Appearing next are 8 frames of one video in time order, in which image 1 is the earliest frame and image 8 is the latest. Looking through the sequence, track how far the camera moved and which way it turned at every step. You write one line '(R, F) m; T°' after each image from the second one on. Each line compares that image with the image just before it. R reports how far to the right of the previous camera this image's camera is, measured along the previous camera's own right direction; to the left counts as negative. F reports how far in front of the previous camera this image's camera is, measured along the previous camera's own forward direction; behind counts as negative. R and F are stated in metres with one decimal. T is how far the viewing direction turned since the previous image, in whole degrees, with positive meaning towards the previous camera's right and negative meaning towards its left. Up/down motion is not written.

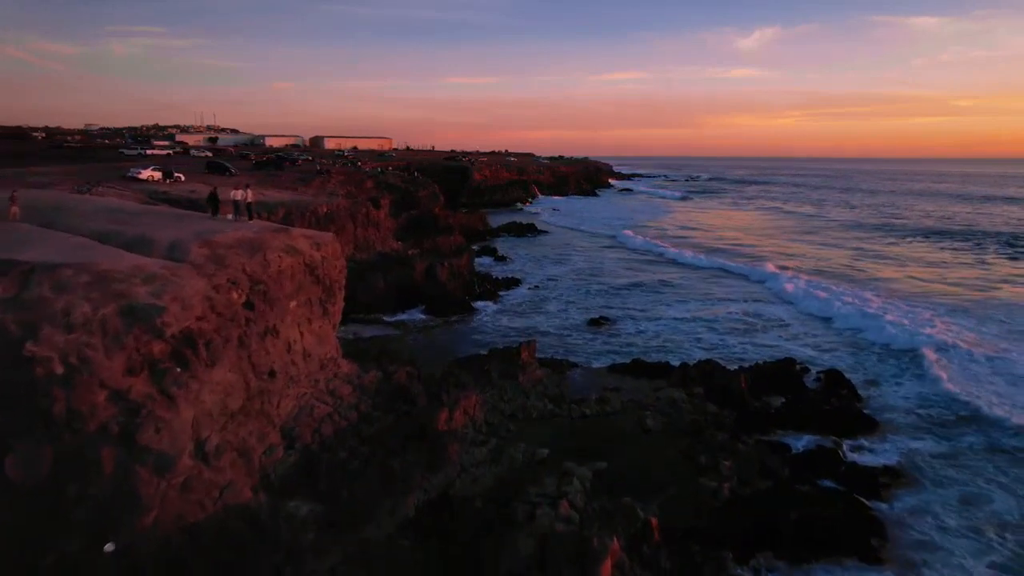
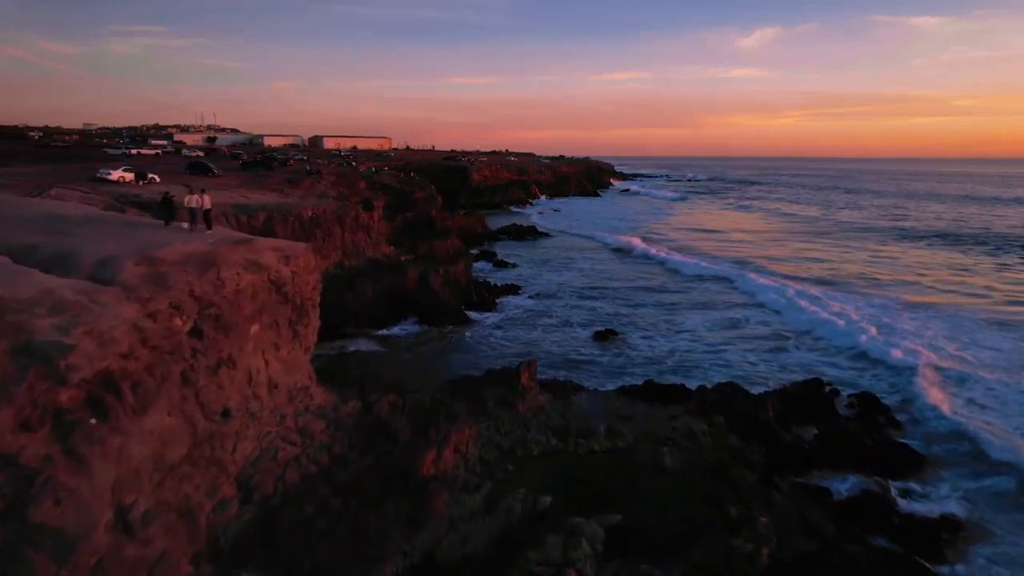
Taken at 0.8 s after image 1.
(0.0, +1.4) m; 0°
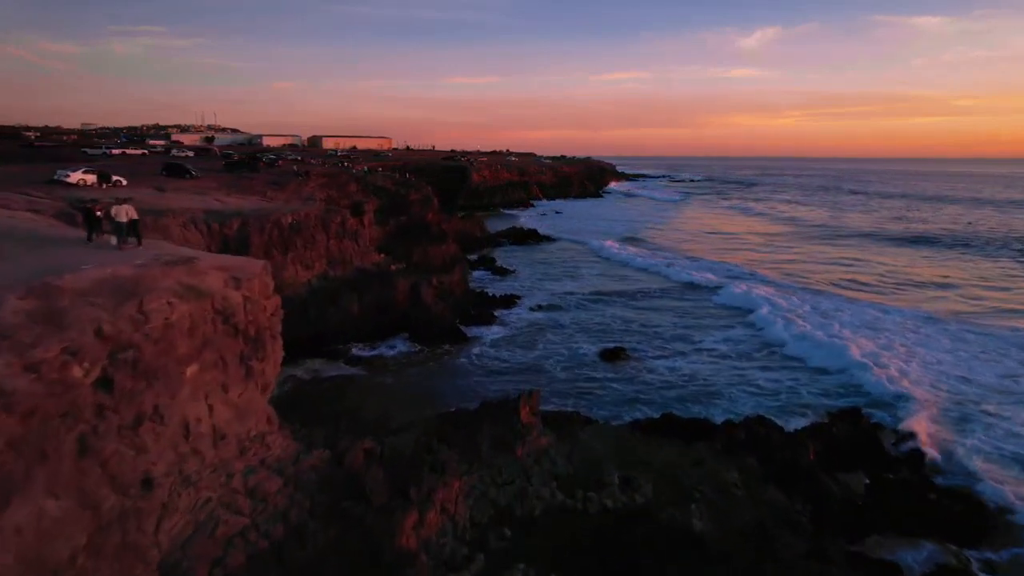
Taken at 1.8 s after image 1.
(0.0, +1.6) m; 0°
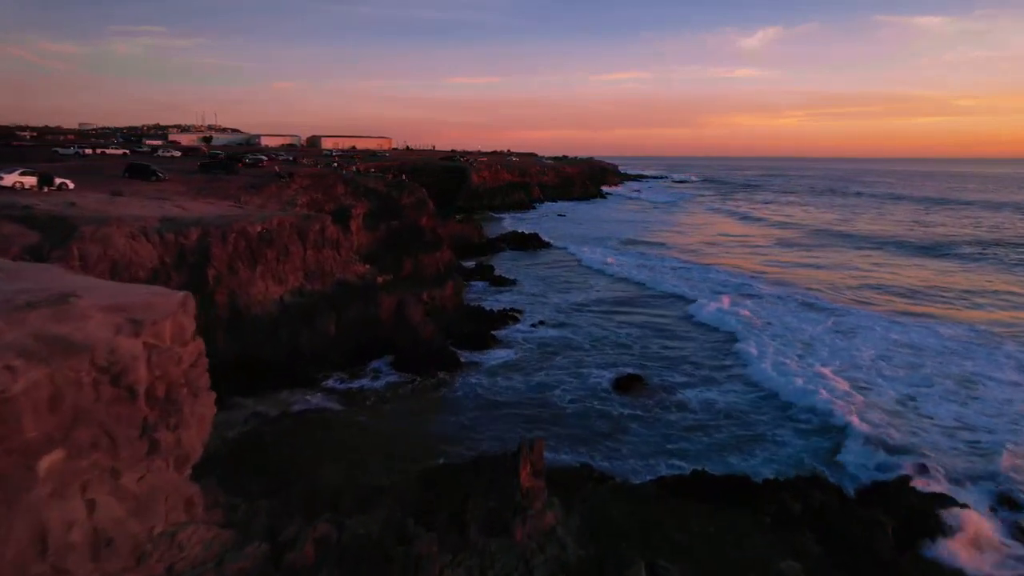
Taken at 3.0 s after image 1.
(0.0, +2.1) m; 0°
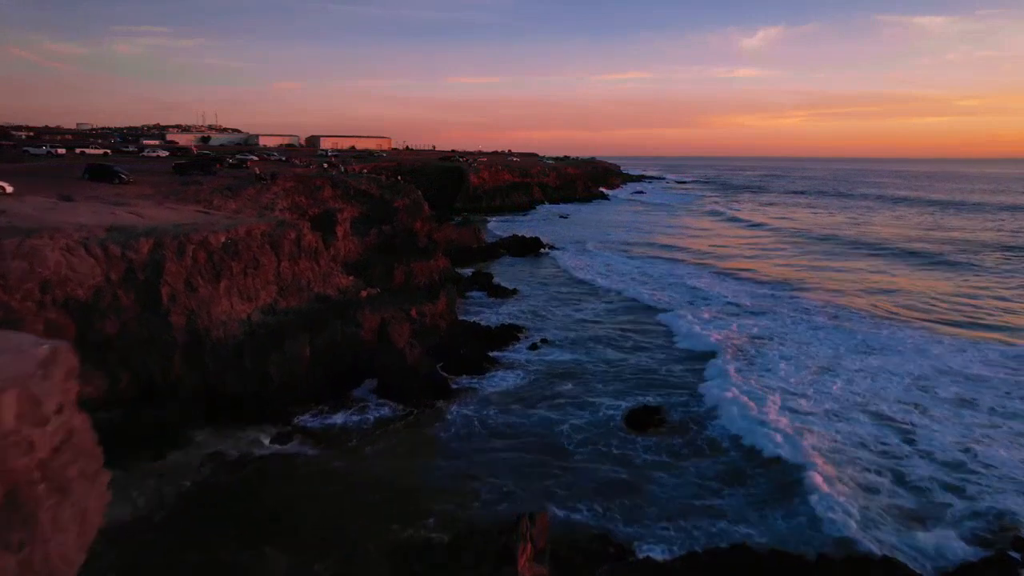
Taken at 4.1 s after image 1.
(0.0, +1.9) m; 0°
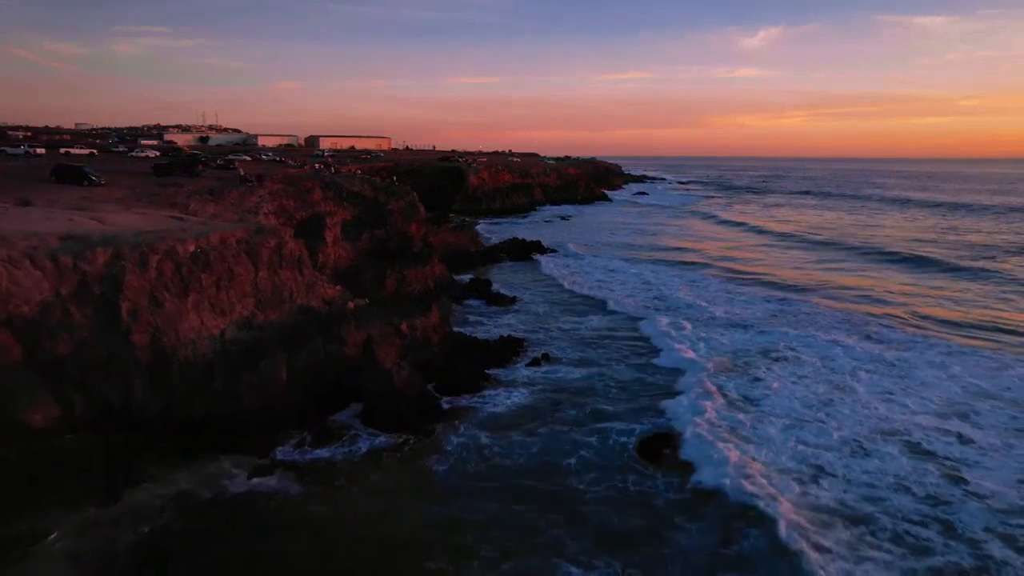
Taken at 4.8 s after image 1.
(0.0, +1.3) m; 0°
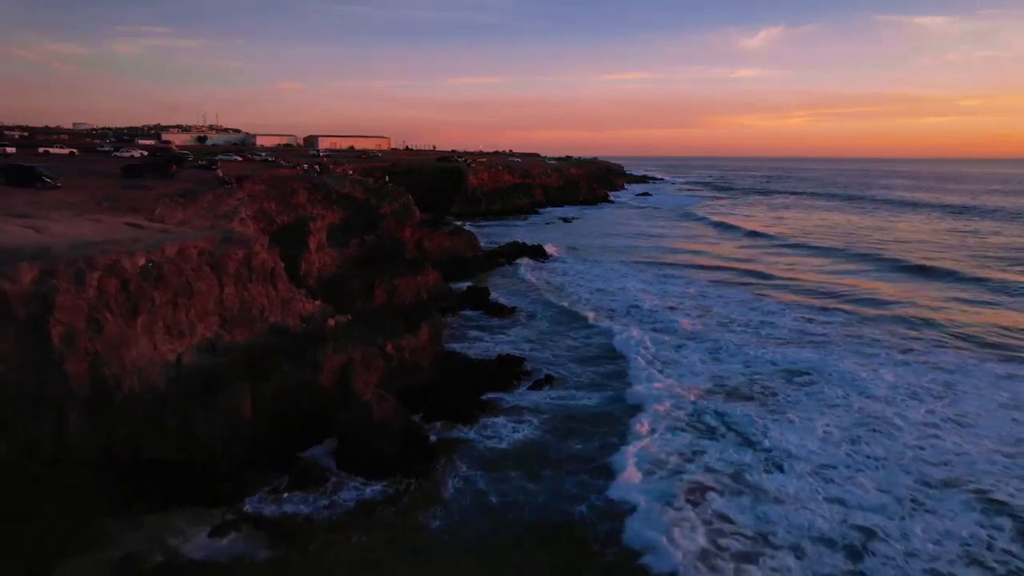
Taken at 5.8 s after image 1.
(0.0, +1.6) m; 0°
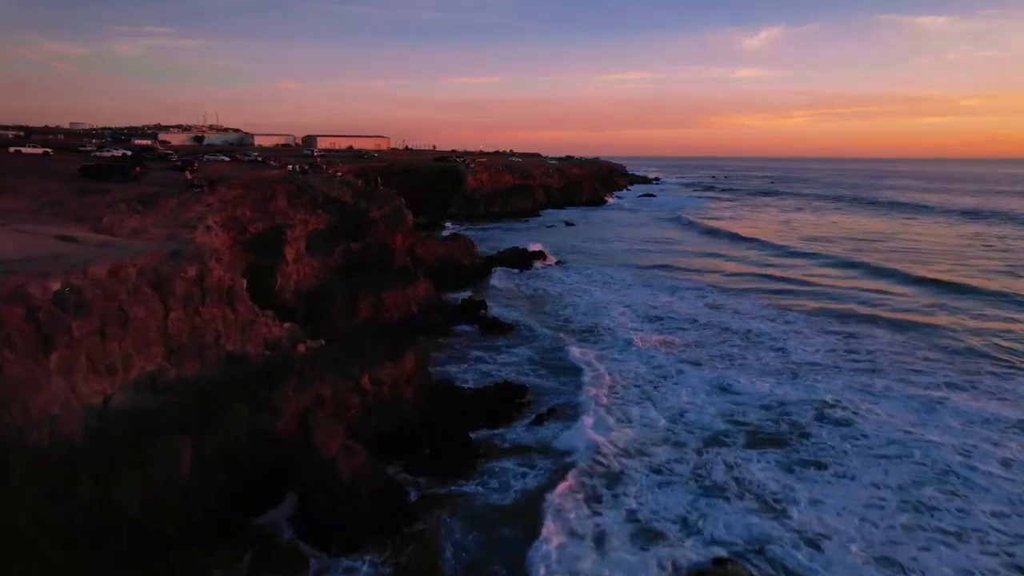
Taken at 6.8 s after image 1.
(0.0, +1.9) m; 0°
